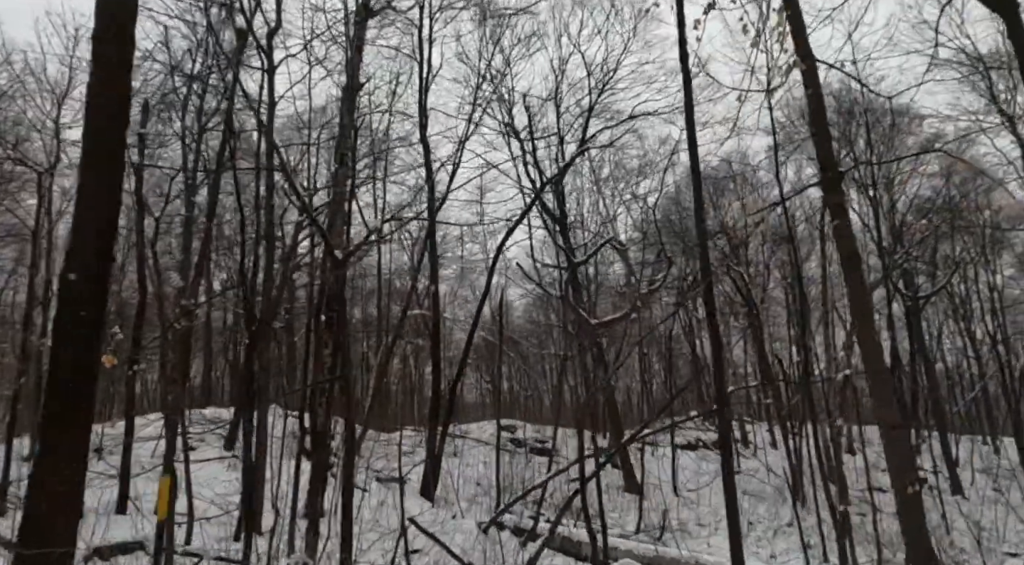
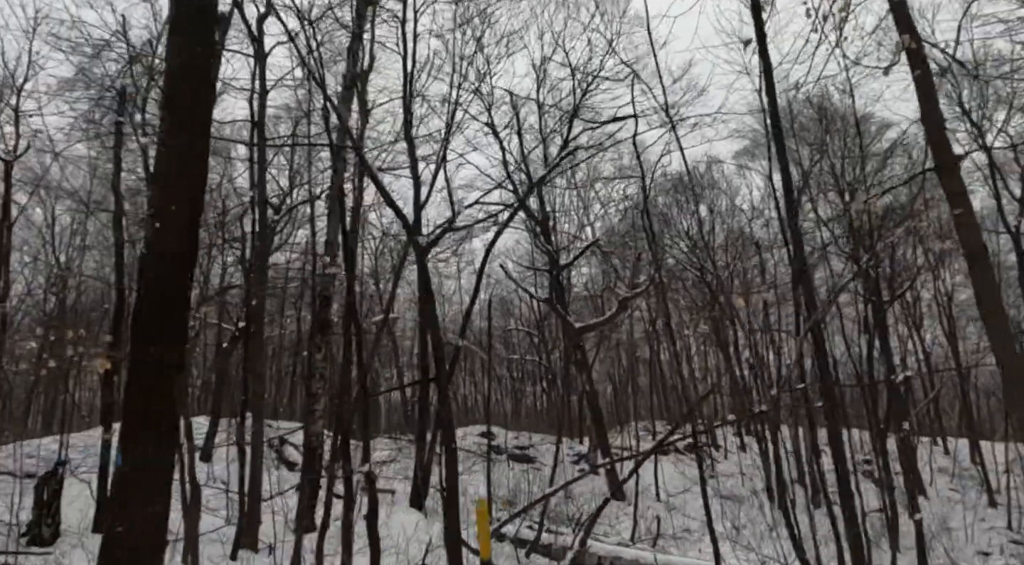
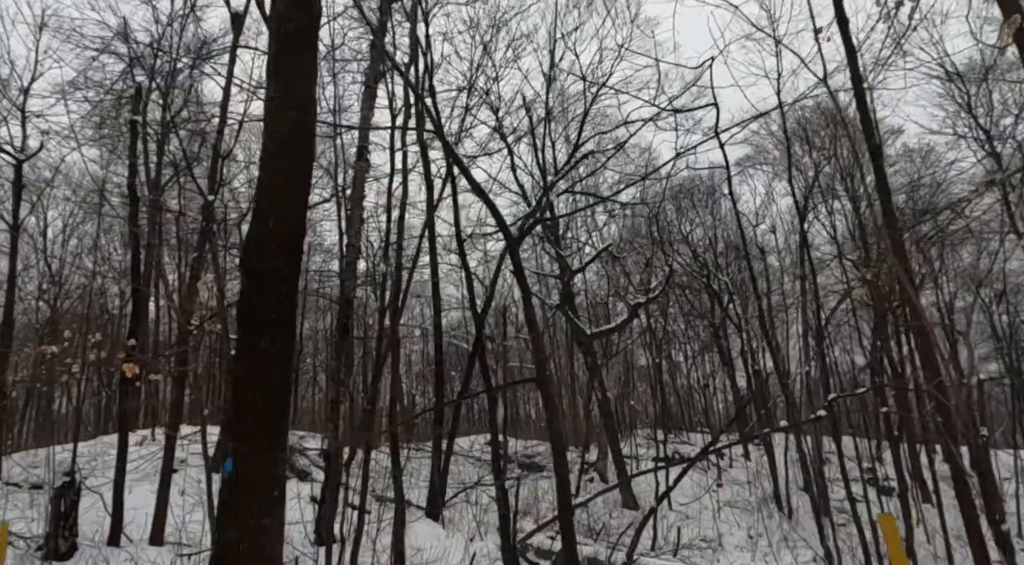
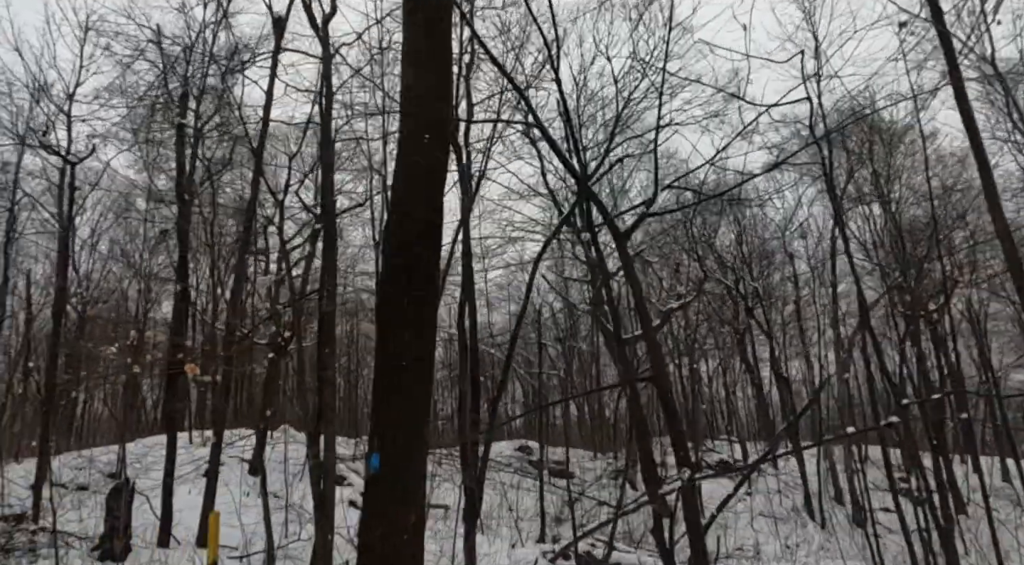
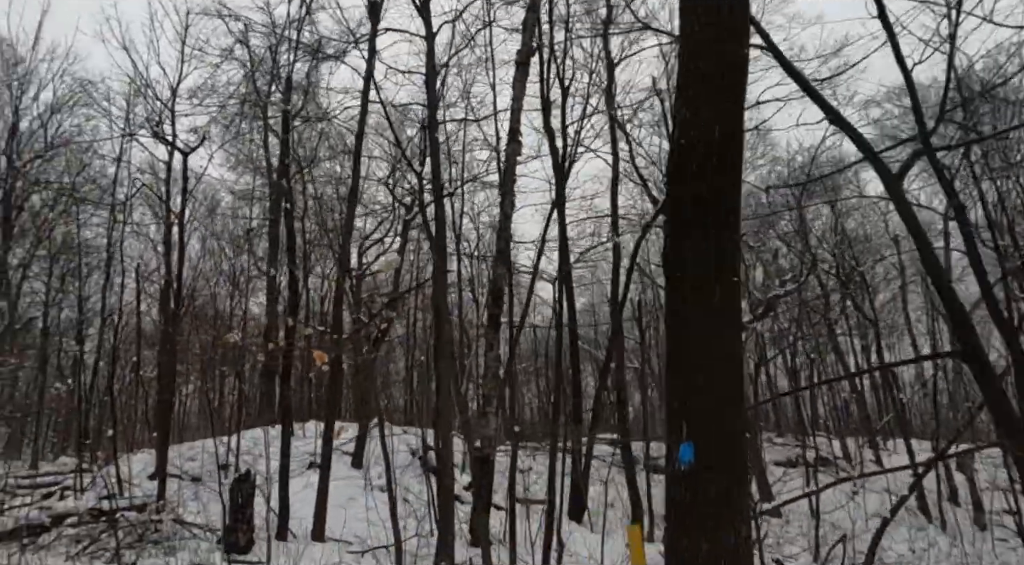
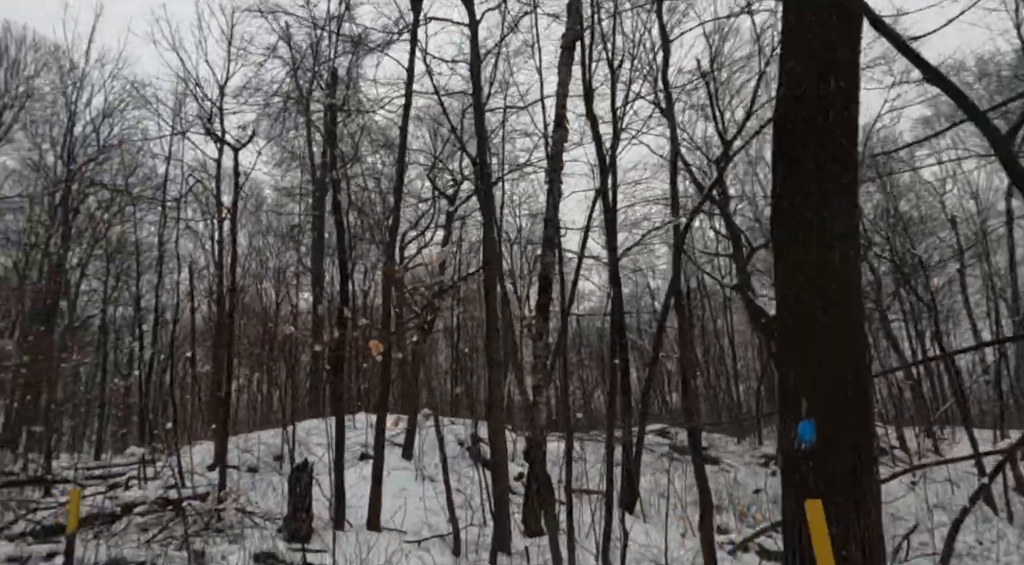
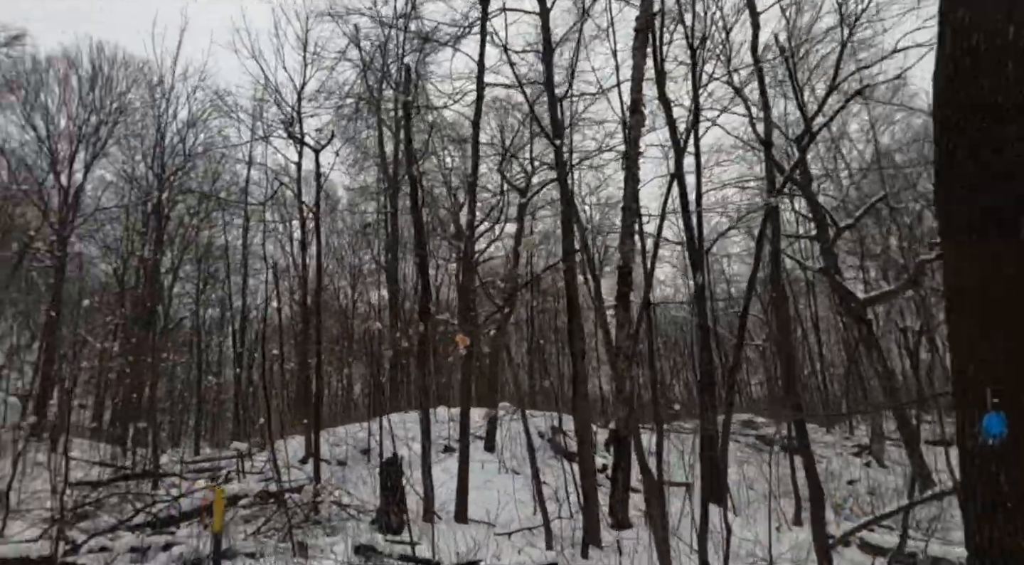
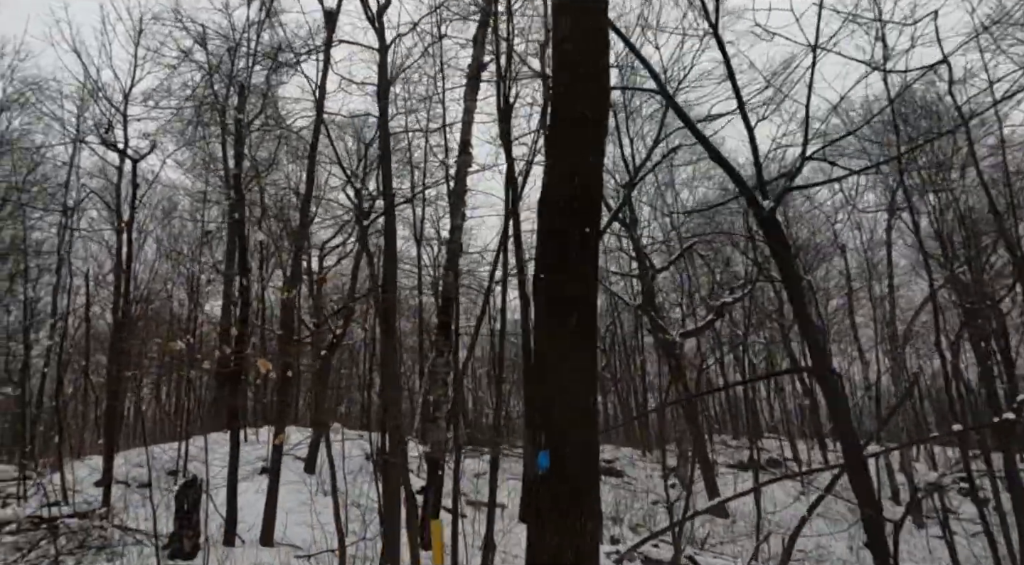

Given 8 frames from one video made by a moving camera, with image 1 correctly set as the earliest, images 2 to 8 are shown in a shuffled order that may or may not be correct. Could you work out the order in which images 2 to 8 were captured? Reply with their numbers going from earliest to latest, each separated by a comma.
2, 3, 4, 8, 5, 6, 7
